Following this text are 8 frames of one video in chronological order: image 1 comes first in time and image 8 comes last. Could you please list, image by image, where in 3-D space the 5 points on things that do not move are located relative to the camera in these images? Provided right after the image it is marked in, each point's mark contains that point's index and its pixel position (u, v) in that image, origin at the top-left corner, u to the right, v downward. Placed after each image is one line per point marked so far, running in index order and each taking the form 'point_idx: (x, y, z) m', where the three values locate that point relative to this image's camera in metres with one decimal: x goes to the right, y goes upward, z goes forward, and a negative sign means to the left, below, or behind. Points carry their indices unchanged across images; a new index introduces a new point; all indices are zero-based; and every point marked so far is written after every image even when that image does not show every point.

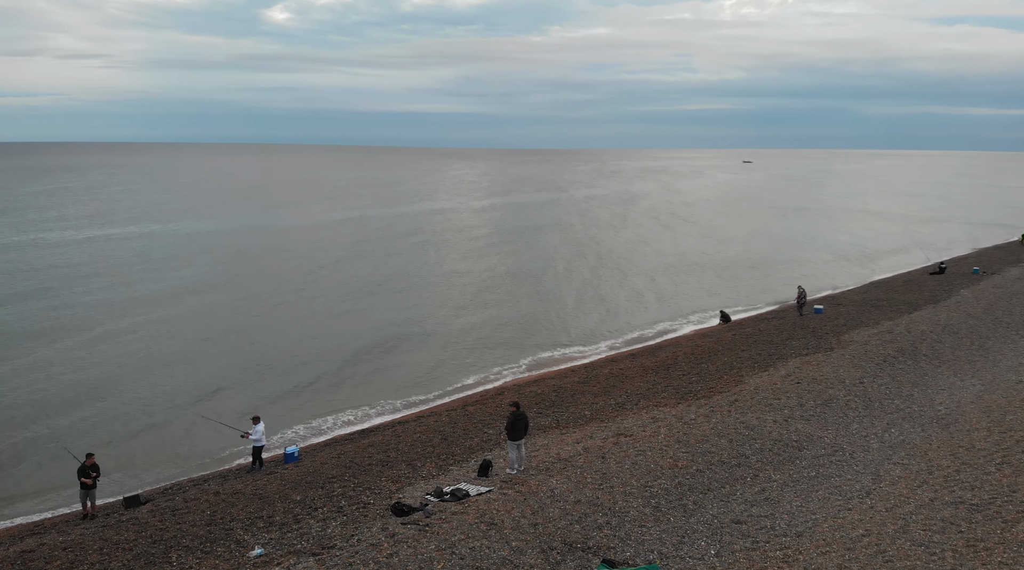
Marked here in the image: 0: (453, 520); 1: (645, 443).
0: (-1.1, -4.1, +15.8) m
1: (+2.7, -3.3, +18.5) m
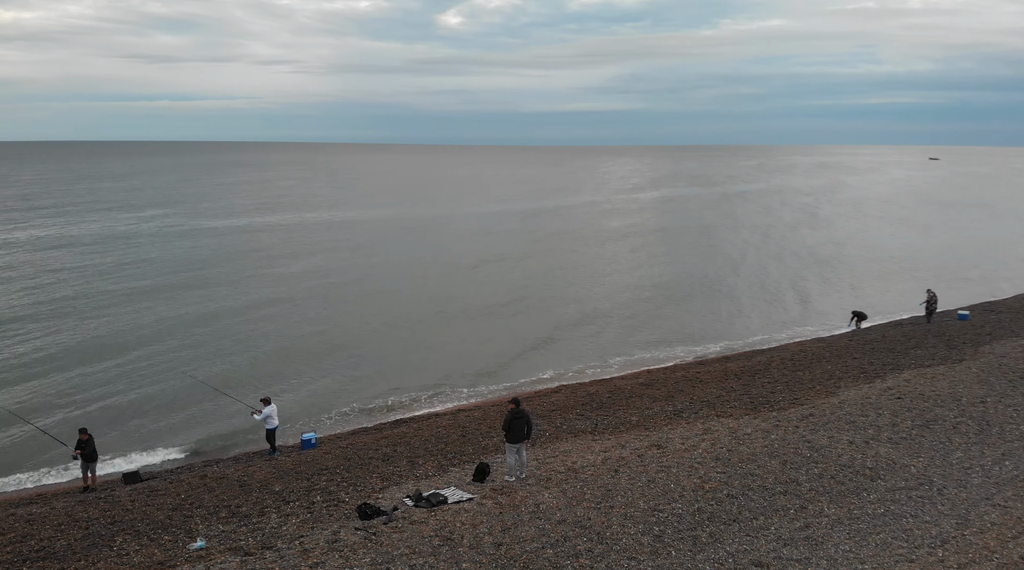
0: (-1.6, -3.6, +13.3) m
1: (+2.7, -2.9, +15.2) m
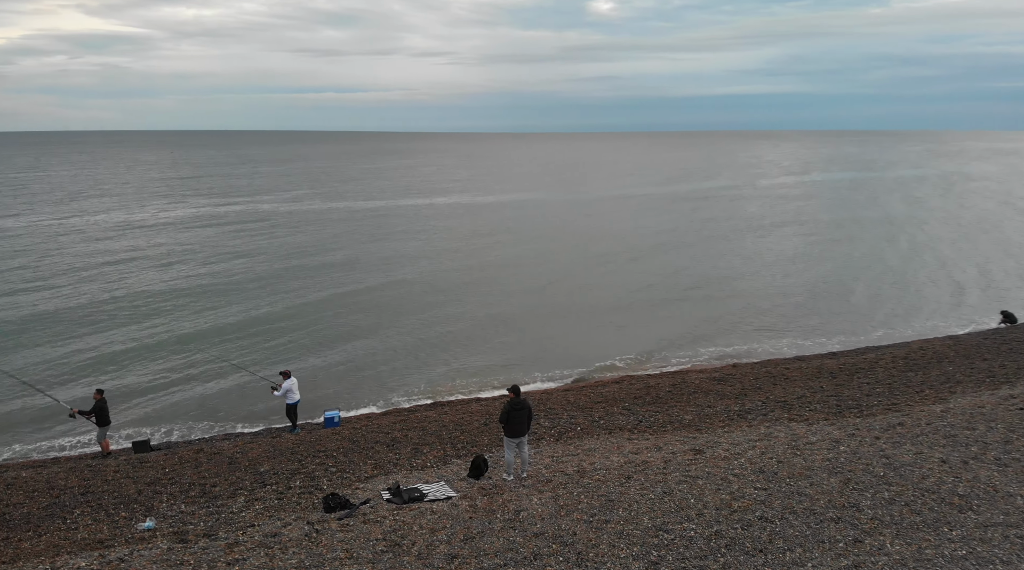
0: (-2.0, -3.0, +11.2) m
1: (+2.6, -2.5, +12.3) m
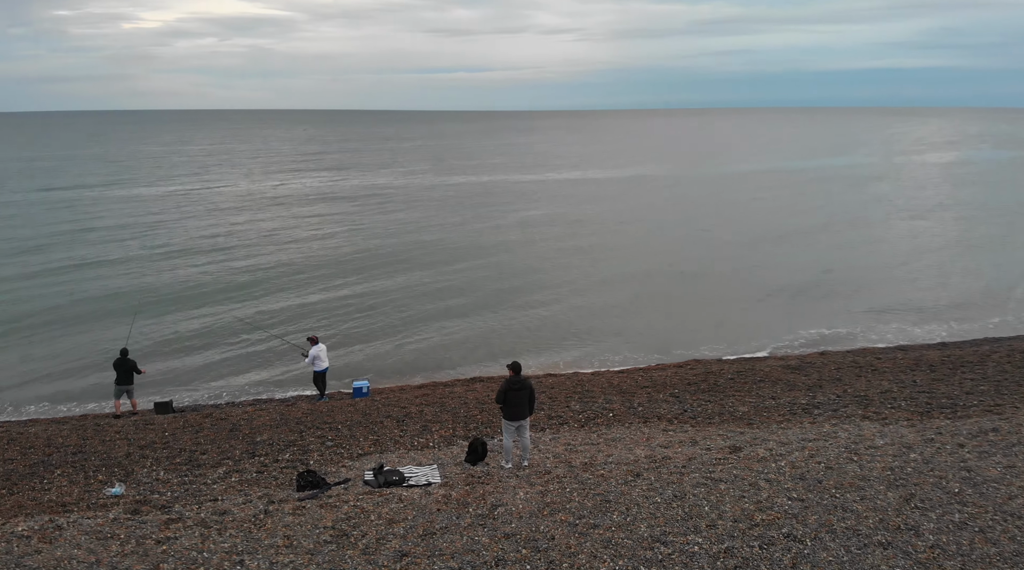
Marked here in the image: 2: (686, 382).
0: (-2.2, -2.5, +9.8) m
1: (+2.5, -2.1, +10.2) m
2: (+2.9, -1.7, +15.3) m
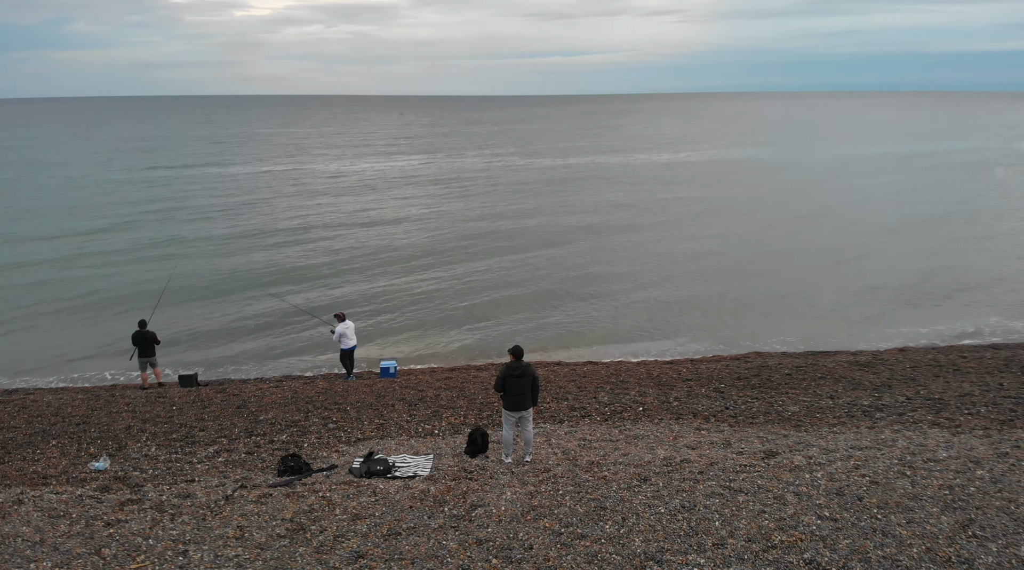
0: (-2.4, -2.1, +8.8) m
1: (+2.4, -1.9, +8.7) m
2: (+3.4, -1.4, +13.8) m
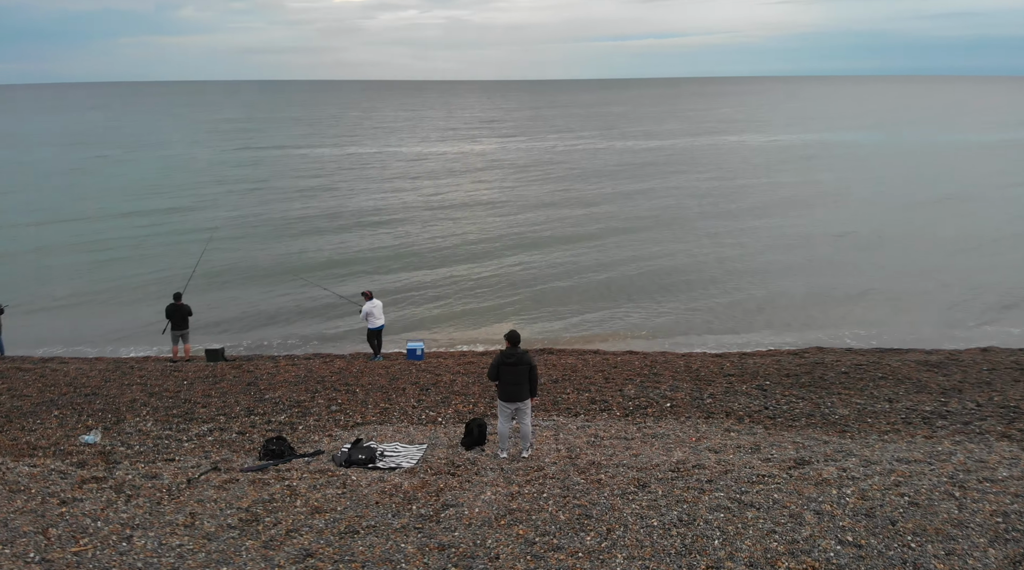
0: (-2.5, -1.8, +8.1) m
1: (+2.2, -1.7, +7.5) m
2: (+3.7, -1.2, +12.5) m
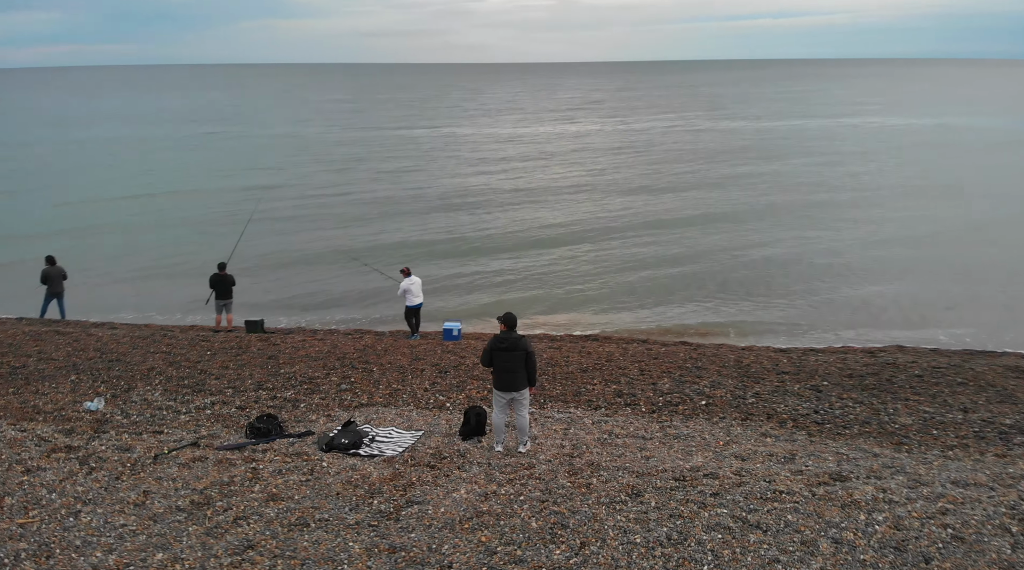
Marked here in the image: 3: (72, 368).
0: (-2.6, -1.5, +7.5) m
1: (+2.0, -1.6, +6.4) m
2: (+4.1, -1.1, +11.1) m
3: (-5.8, -1.1, +12.1) m
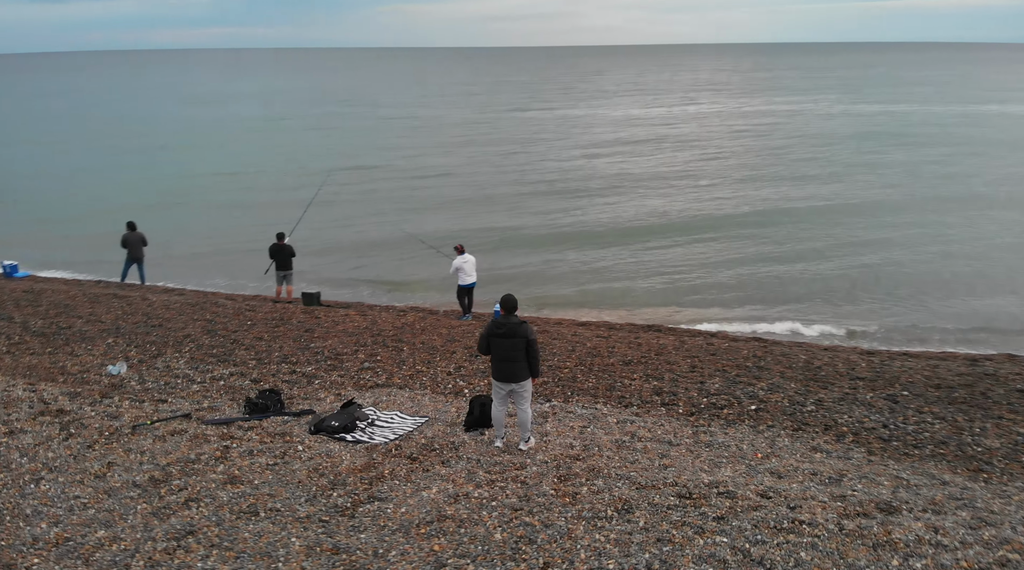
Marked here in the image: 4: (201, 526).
0: (-2.6, -1.2, +7.0) m
1: (+1.8, -1.5, +5.3) m
2: (+4.5, -1.1, +9.7) m
3: (-5.2, -0.6, +11.9) m
4: (-2.0, -1.5, +5.8) m
